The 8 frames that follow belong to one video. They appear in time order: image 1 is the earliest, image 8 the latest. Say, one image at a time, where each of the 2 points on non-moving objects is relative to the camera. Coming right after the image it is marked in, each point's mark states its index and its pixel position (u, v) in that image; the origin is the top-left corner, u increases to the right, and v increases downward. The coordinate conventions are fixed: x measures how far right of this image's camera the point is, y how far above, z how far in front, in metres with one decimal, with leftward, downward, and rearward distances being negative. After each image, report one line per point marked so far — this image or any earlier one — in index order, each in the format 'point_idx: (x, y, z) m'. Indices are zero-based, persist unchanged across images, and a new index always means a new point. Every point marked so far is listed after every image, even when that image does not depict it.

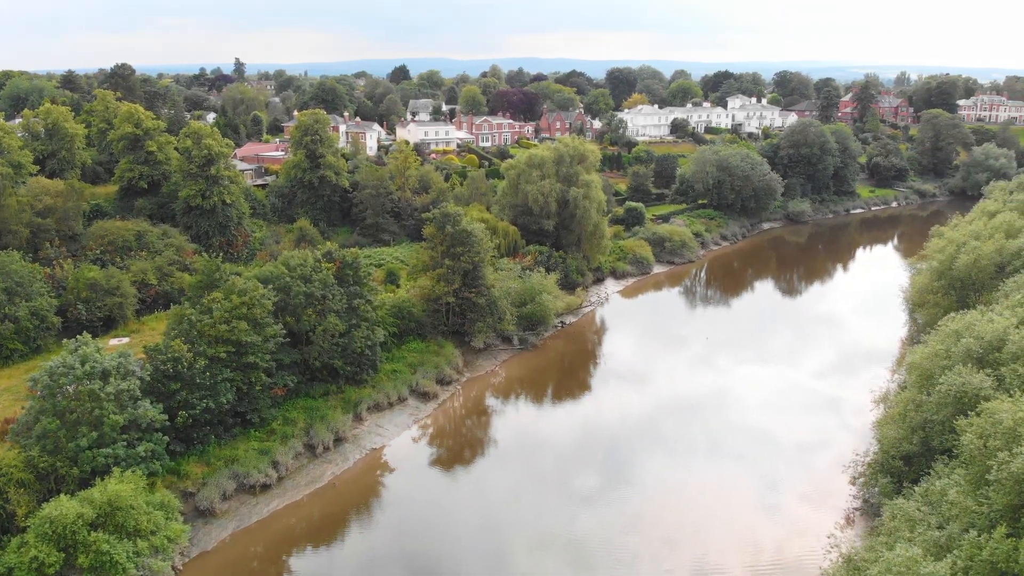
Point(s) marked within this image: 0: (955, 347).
0: (+9.9, -1.3, +18.0) m
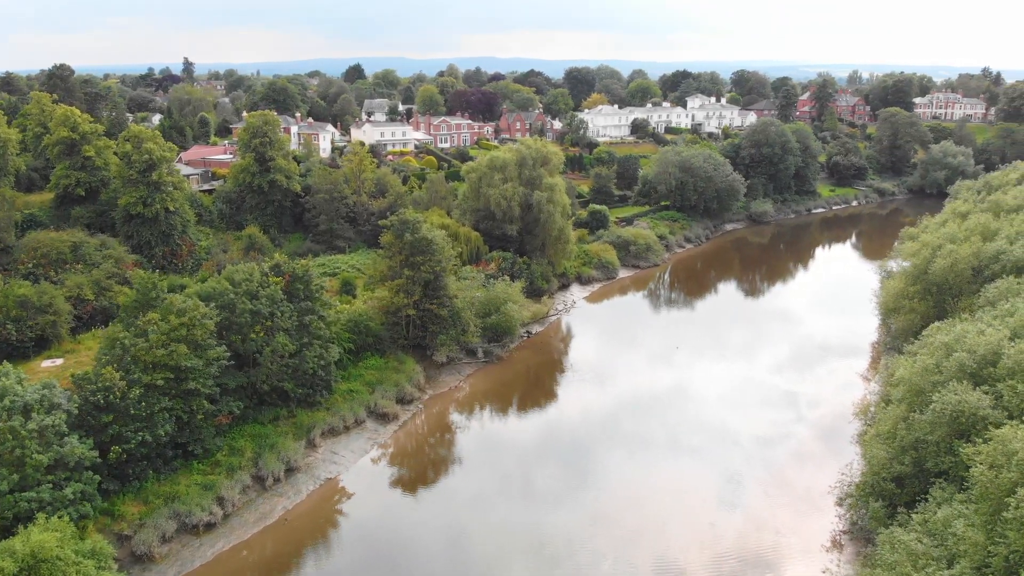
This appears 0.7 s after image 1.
0: (+9.1, -1.6, +17.0) m
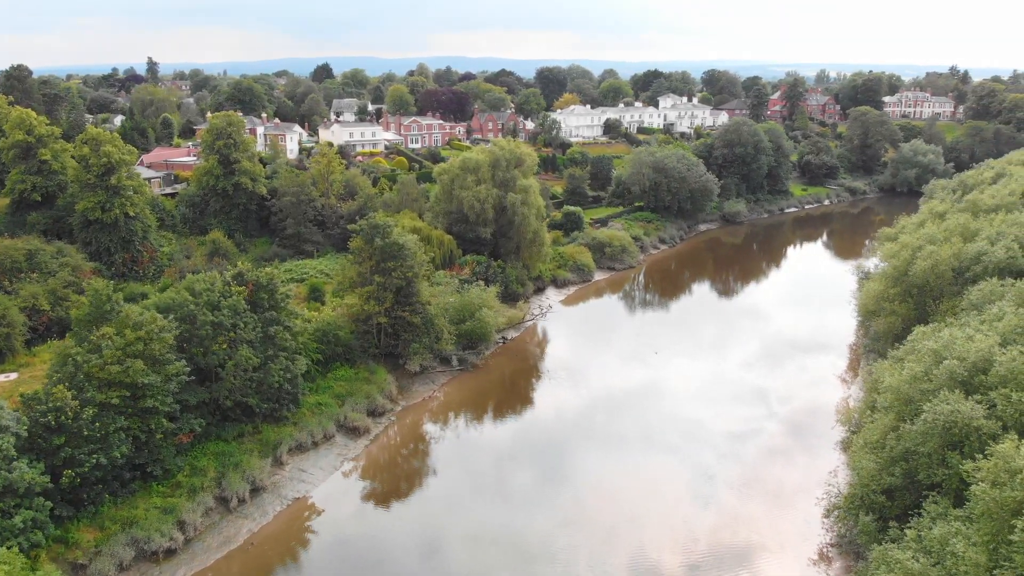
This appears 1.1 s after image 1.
0: (+8.7, -1.7, +16.5) m
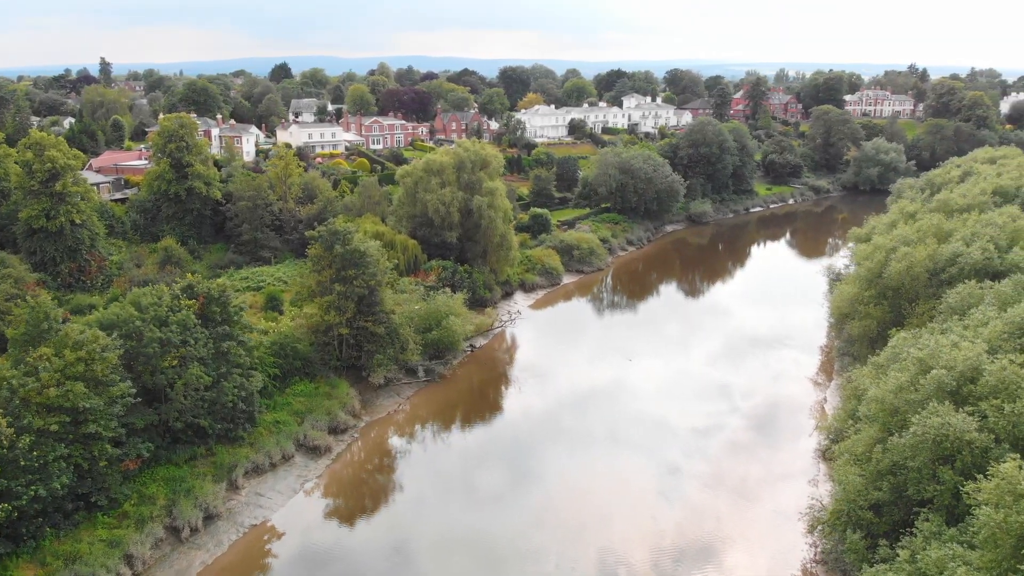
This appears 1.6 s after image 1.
0: (+8.1, -1.8, +15.9) m
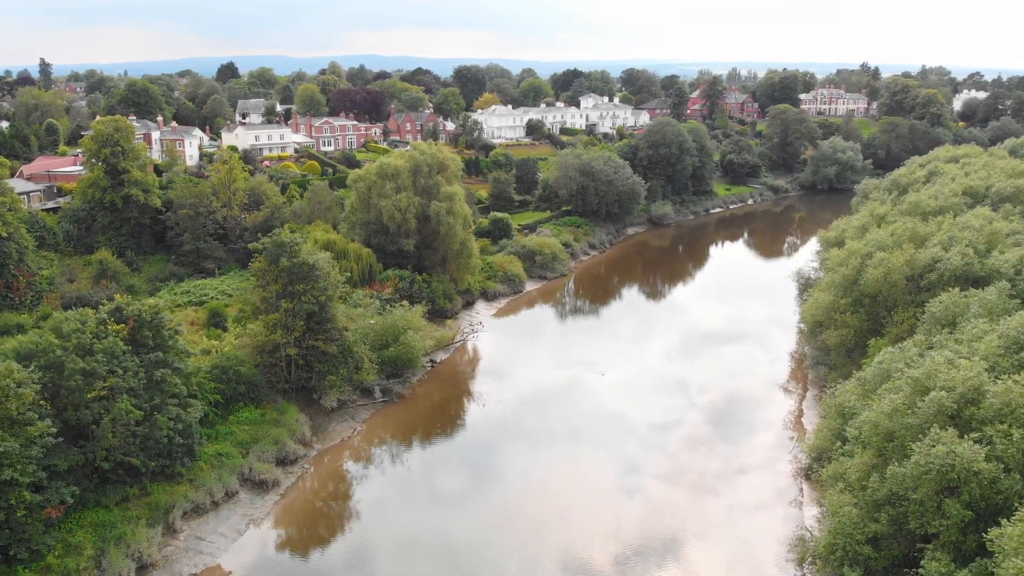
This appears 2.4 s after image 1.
0: (+7.5, -2.1, +14.8) m
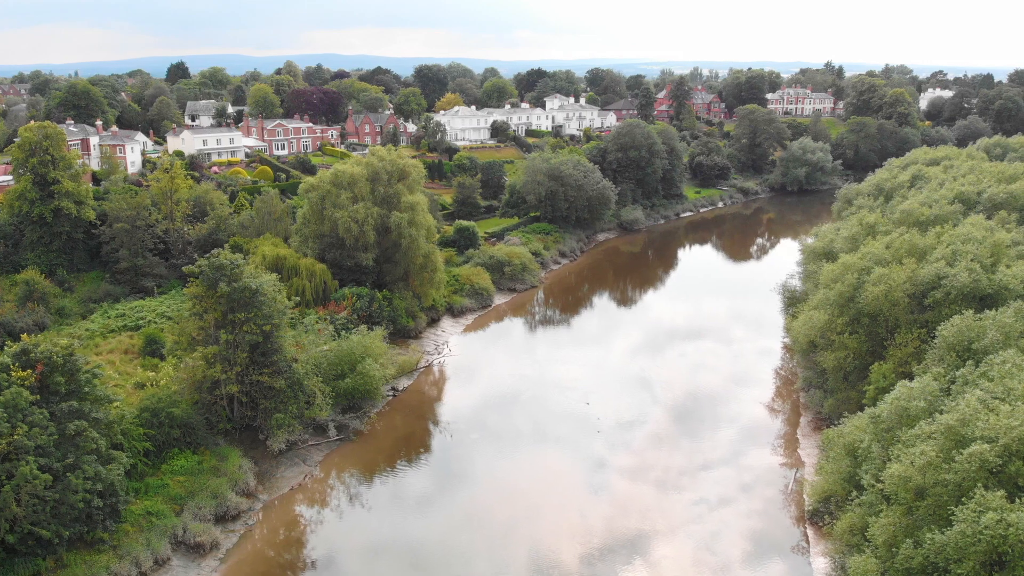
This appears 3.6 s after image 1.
0: (+7.1, -2.6, +12.9) m
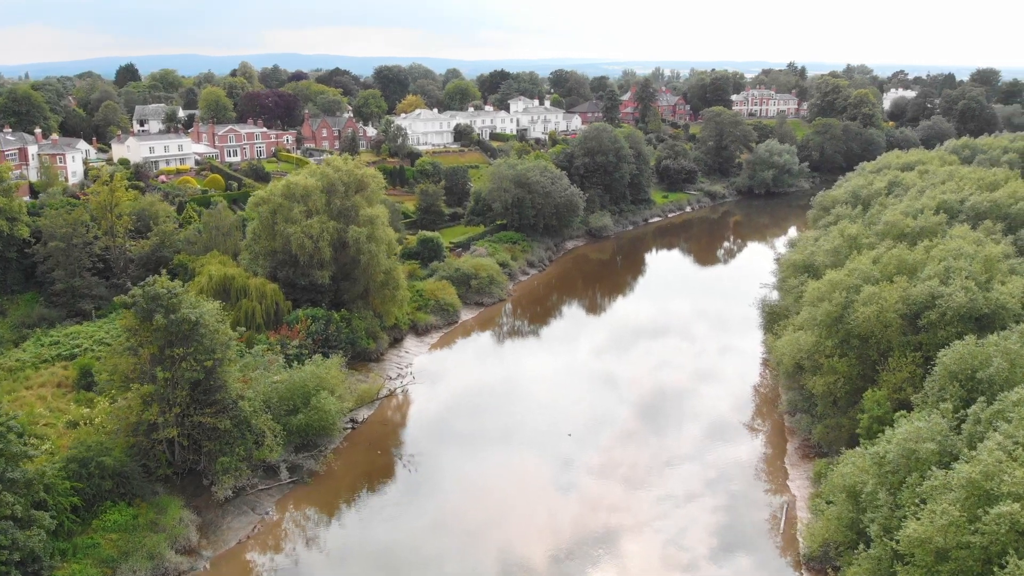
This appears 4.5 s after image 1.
0: (+6.7, -3.2, +11.5) m
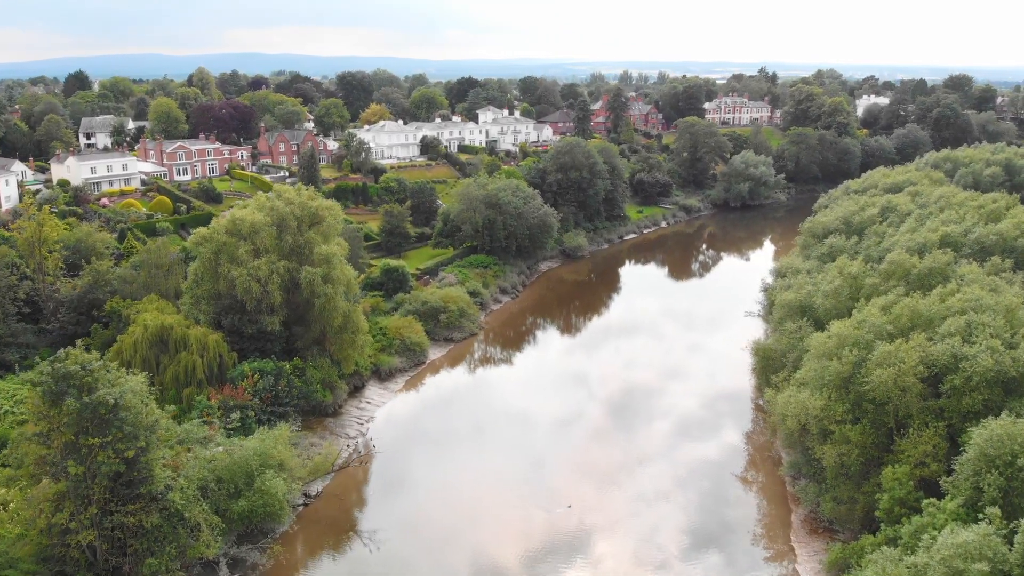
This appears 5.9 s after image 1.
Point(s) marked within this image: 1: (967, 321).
0: (+6.4, -4.5, +9.3) m
1: (+10.5, -0.8, +18.9) m
